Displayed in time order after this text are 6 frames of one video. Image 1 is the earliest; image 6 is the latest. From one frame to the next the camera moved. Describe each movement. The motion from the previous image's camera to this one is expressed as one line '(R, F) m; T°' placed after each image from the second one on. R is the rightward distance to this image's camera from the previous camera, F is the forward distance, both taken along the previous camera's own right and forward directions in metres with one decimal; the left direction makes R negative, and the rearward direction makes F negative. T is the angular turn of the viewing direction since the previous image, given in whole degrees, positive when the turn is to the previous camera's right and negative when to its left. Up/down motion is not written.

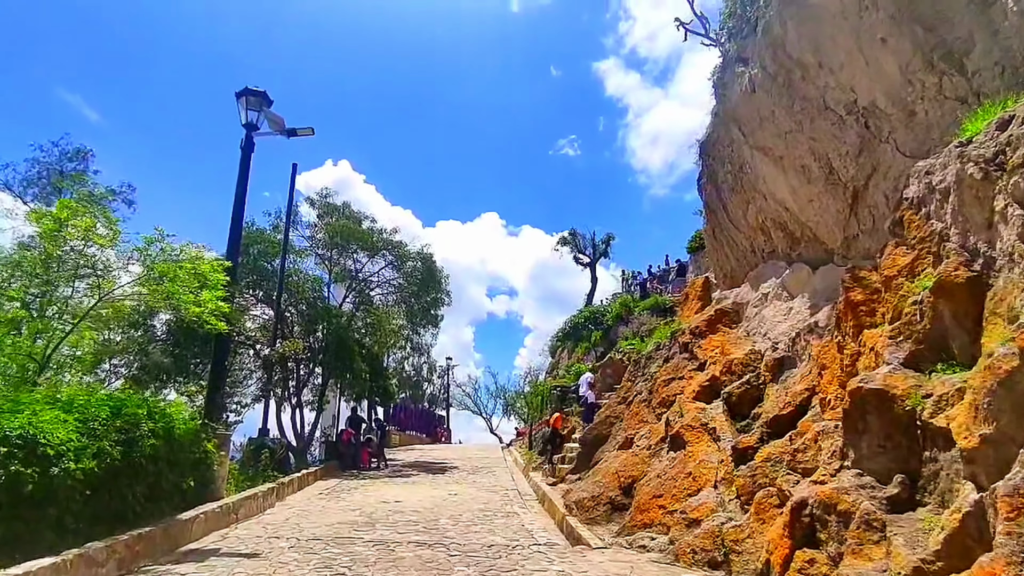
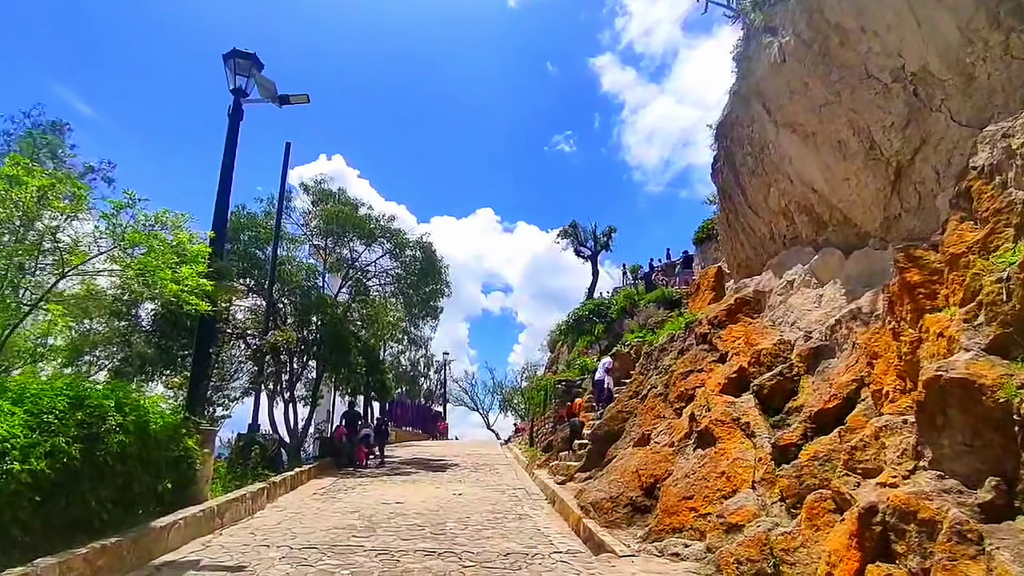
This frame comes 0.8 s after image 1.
(-0.2, +0.7) m; +1°
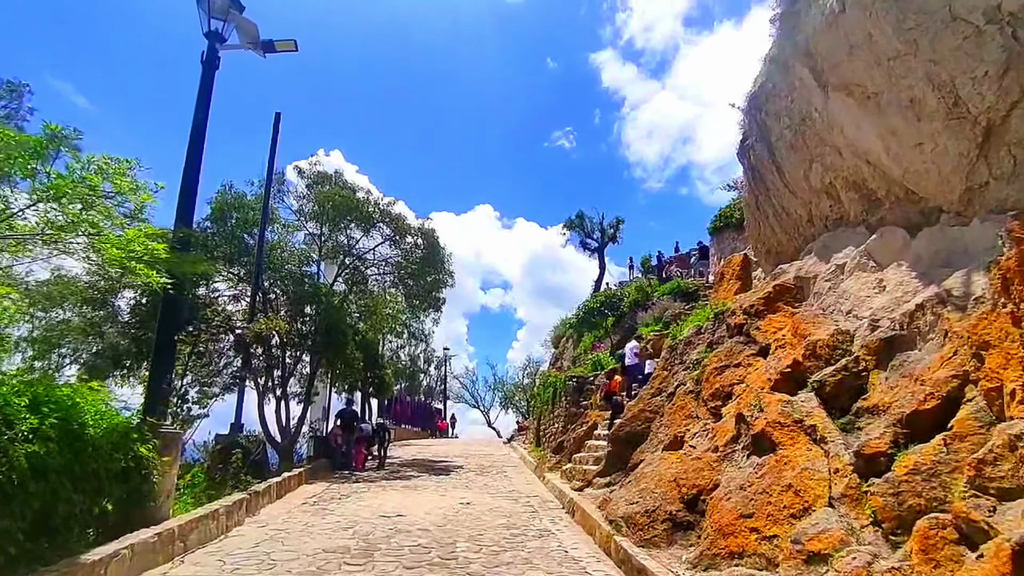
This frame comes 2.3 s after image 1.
(-0.2, +1.1) m; 0°
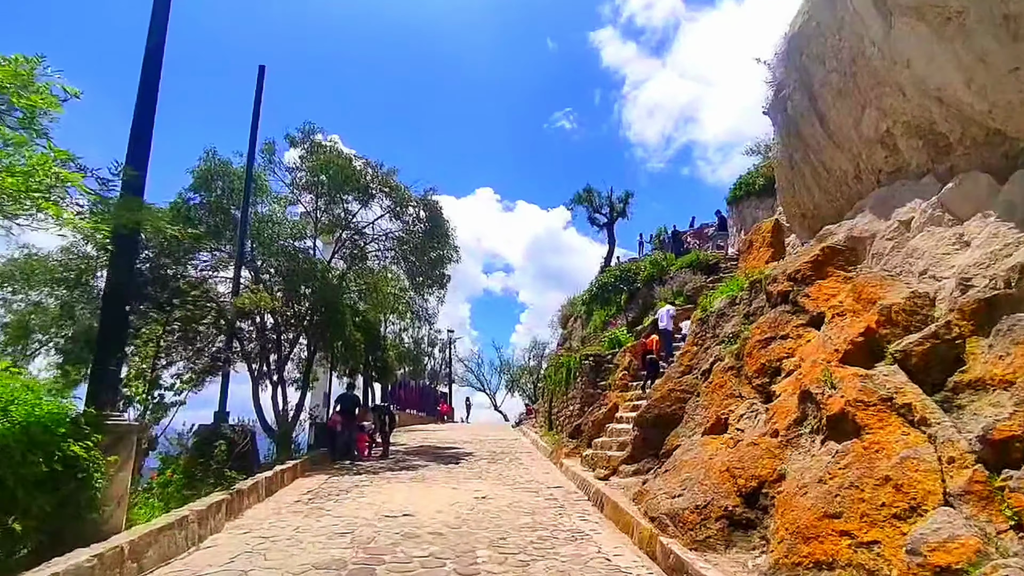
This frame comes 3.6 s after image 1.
(-0.2, +1.1) m; 0°
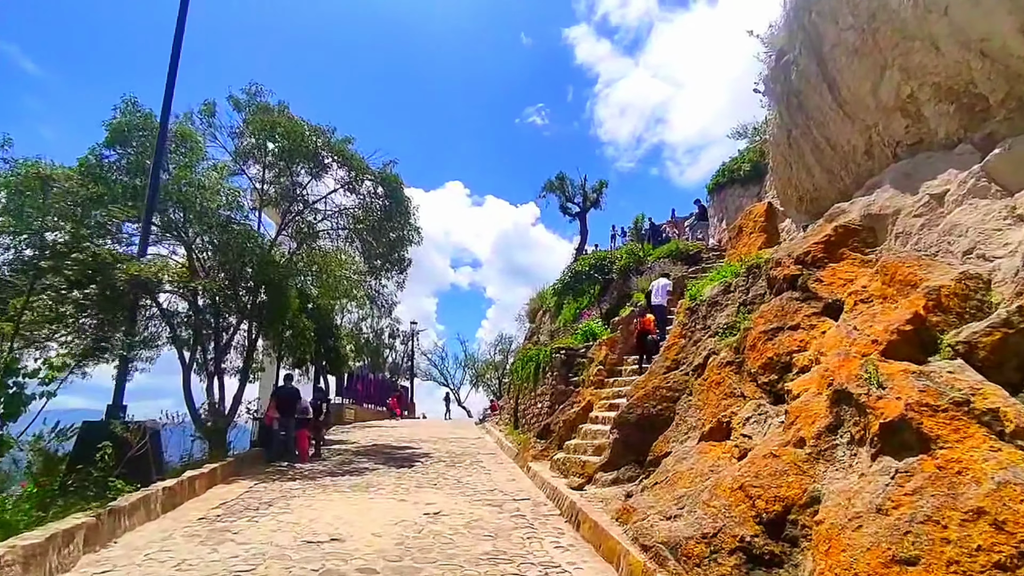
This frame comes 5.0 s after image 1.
(0.0, +1.4) m; +3°
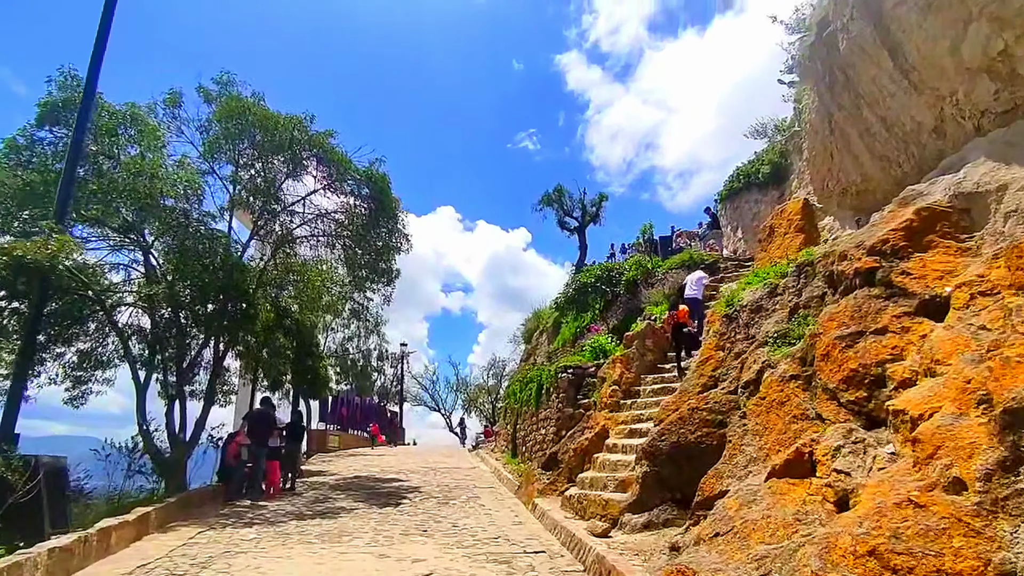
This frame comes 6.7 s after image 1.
(-0.2, +1.5) m; +1°
